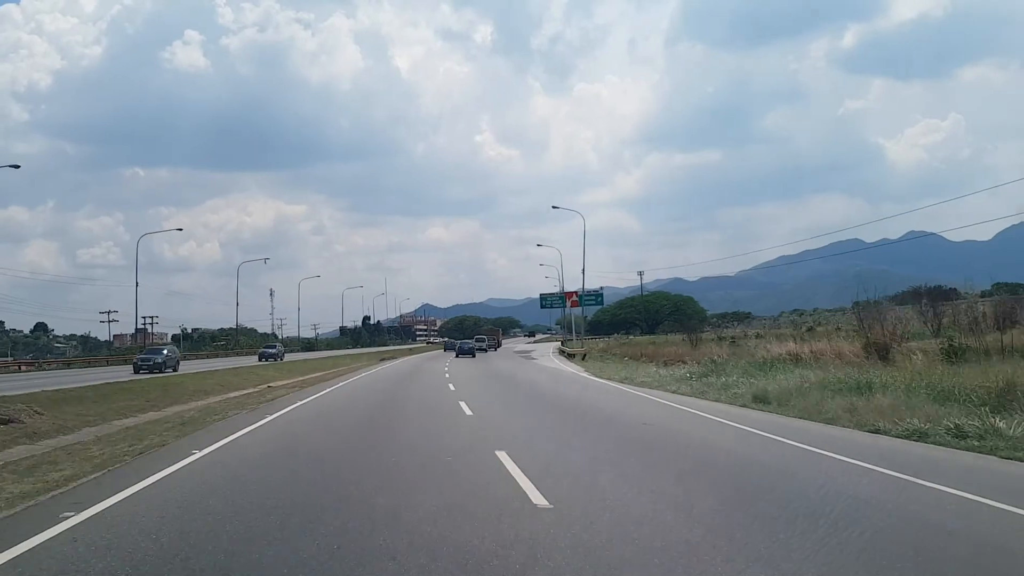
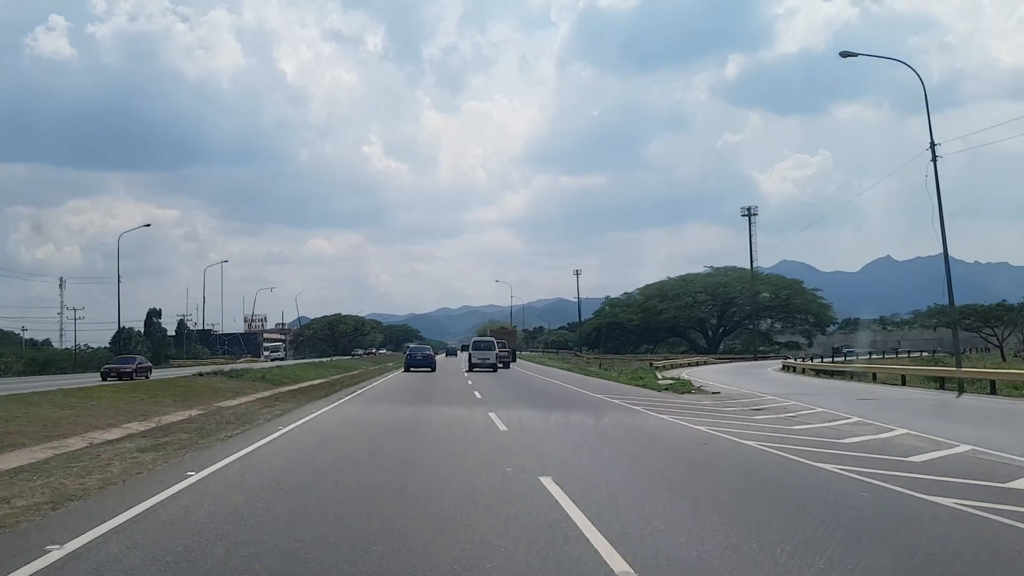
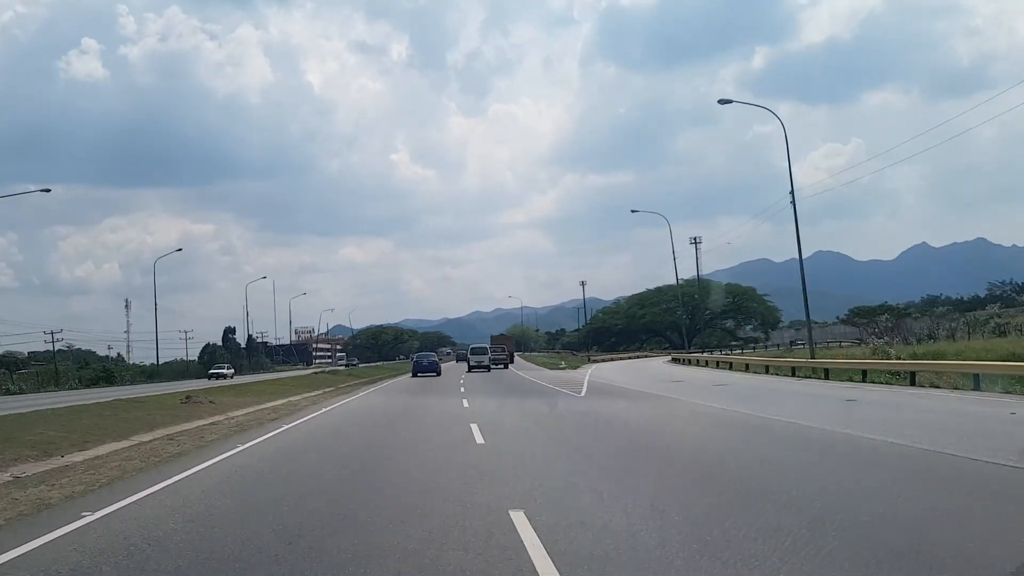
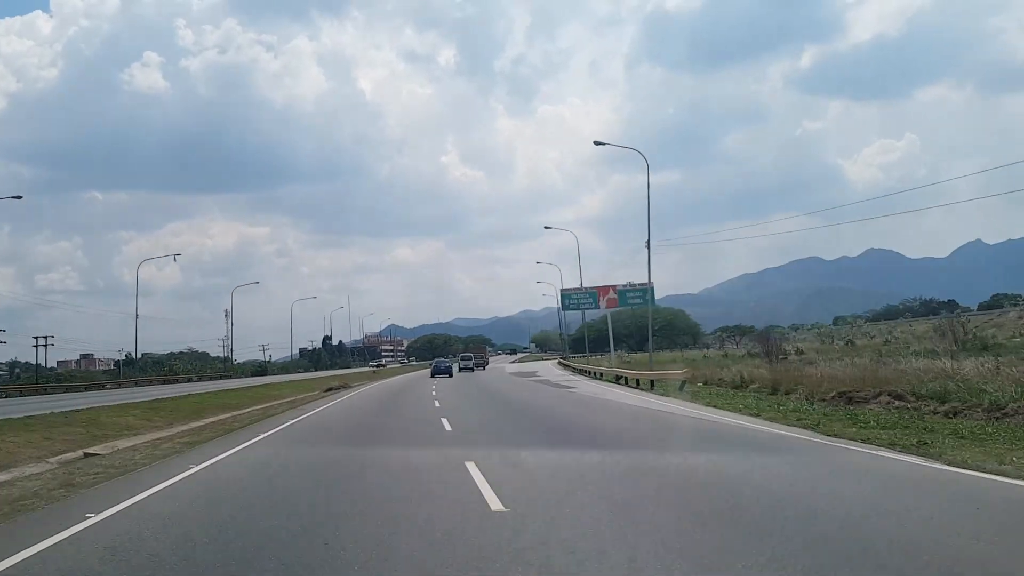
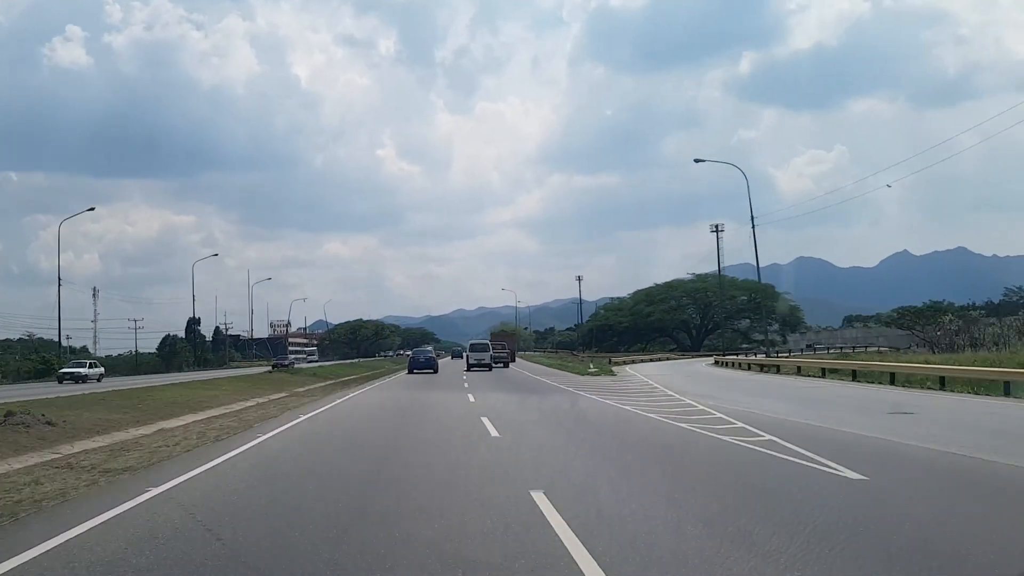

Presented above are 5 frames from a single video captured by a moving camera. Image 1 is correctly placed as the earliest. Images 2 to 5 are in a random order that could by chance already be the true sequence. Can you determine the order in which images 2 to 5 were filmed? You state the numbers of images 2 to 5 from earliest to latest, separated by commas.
4, 3, 5, 2
